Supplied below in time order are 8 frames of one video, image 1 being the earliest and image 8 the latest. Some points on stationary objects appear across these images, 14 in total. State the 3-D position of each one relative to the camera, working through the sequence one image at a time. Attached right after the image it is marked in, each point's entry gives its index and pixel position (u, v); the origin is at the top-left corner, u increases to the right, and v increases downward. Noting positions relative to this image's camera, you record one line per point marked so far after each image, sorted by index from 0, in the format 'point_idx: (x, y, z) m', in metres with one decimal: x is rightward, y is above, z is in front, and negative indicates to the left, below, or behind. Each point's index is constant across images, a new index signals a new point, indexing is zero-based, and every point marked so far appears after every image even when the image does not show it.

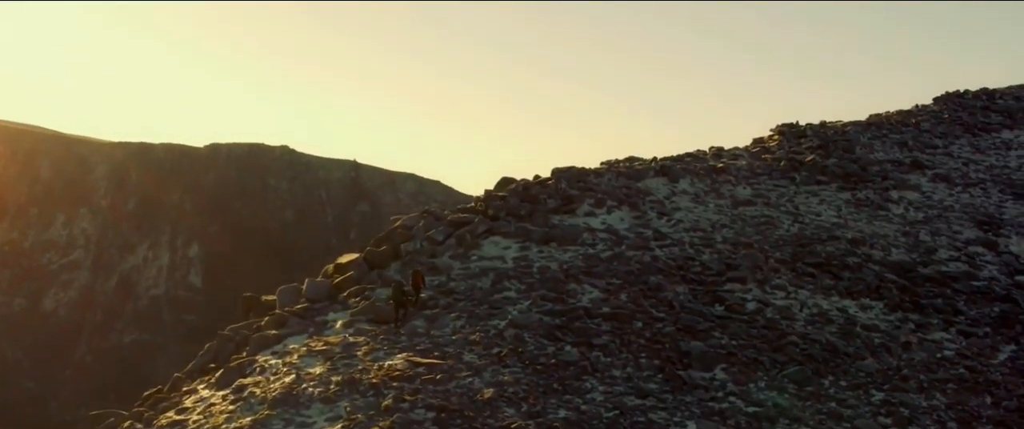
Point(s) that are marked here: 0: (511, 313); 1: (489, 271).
0: (0.0, -1.1, +12.6) m
1: (-0.3, -0.7, +14.2) m
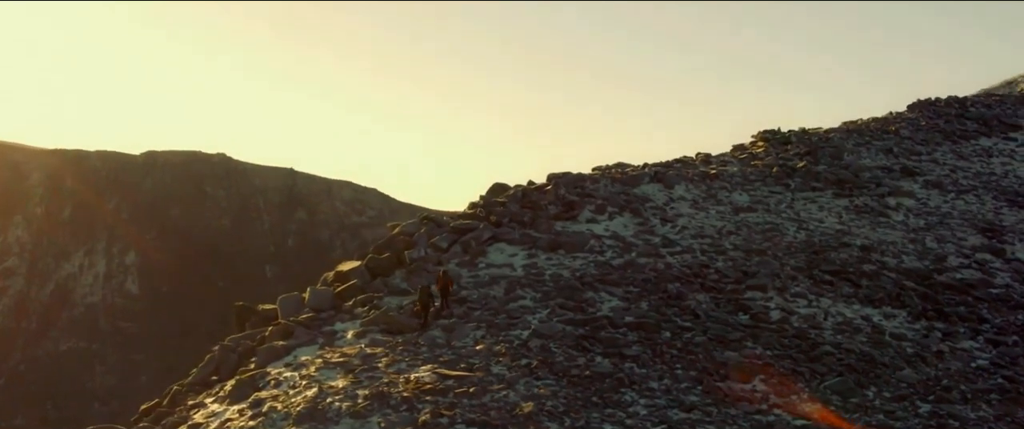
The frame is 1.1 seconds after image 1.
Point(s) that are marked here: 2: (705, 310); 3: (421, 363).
0: (+0.2, -1.1, +12.1) m
1: (-0.1, -0.8, +13.7) m
2: (+2.1, -1.0, +12.5) m
3: (-0.8, -1.4, +10.9) m
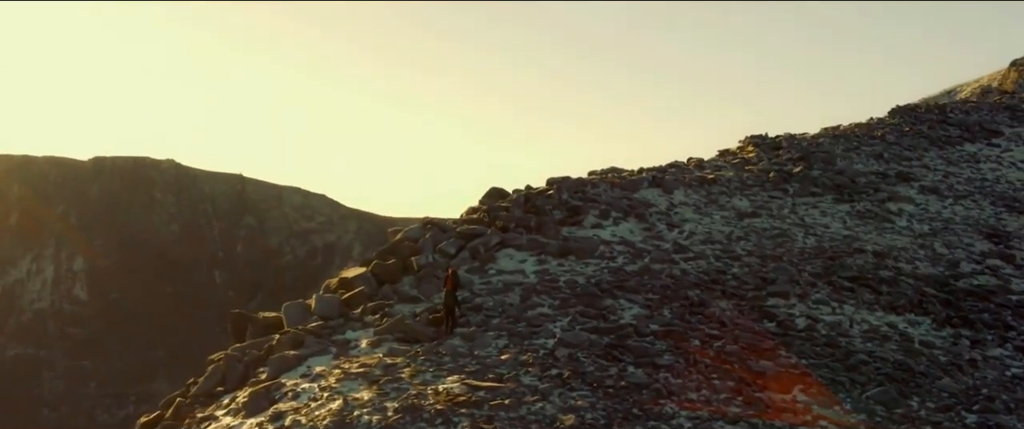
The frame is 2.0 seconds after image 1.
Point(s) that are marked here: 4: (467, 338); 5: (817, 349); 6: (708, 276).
0: (+0.4, -1.2, +11.7) m
1: (0.0, -0.8, +13.3) m
2: (+2.3, -1.1, +12.2) m
3: (-0.6, -1.4, +10.5) m
4: (-0.4, -1.2, +11.5) m
5: (+3.0, -1.3, +11.2) m
6: (+2.3, -0.7, +13.8) m
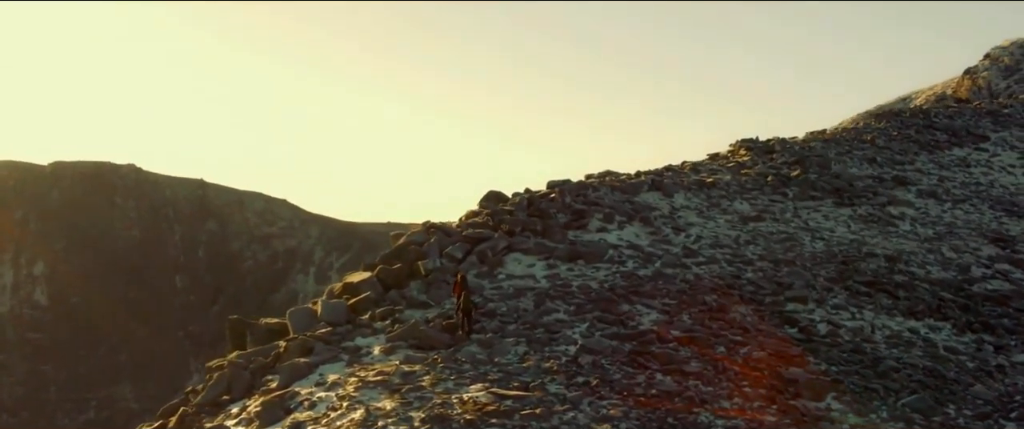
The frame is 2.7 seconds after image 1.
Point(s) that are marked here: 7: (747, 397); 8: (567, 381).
0: (+0.6, -1.2, +11.4) m
1: (+0.2, -0.9, +13.0) m
2: (+2.5, -1.1, +11.9) m
3: (-0.4, -1.5, +10.2) m
4: (-0.3, -1.3, +11.2) m
5: (+3.2, -1.3, +11.0) m
6: (+2.5, -0.8, +13.5) m
7: (+2.0, -1.5, +9.8) m
8: (+0.5, -1.4, +10.0) m
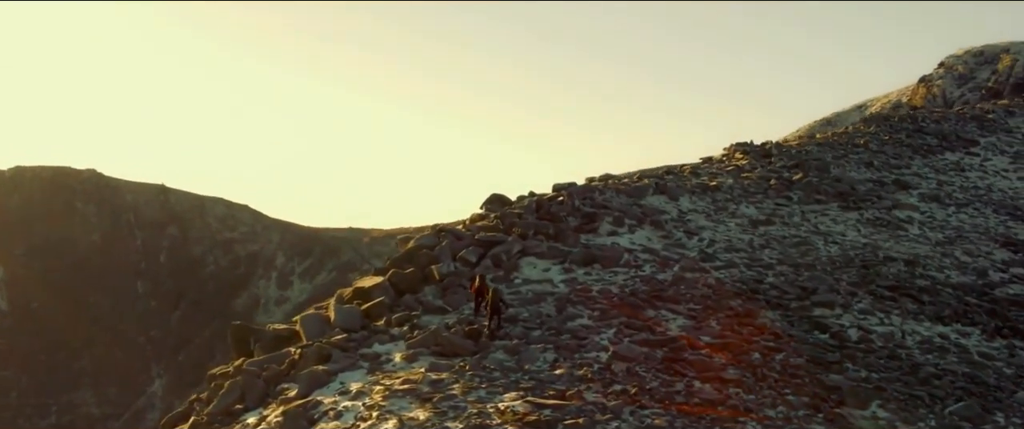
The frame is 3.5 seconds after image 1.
0: (+0.9, -1.2, +11.1) m
1: (+0.4, -0.9, +12.6) m
2: (+2.7, -1.1, +11.6) m
3: (-0.1, -1.5, +9.8) m
4: (0.0, -1.3, +10.8) m
5: (+3.4, -1.4, +10.7) m
6: (+2.7, -0.8, +13.2) m
7: (+2.3, -1.6, +9.5) m
8: (+0.8, -1.5, +9.7) m
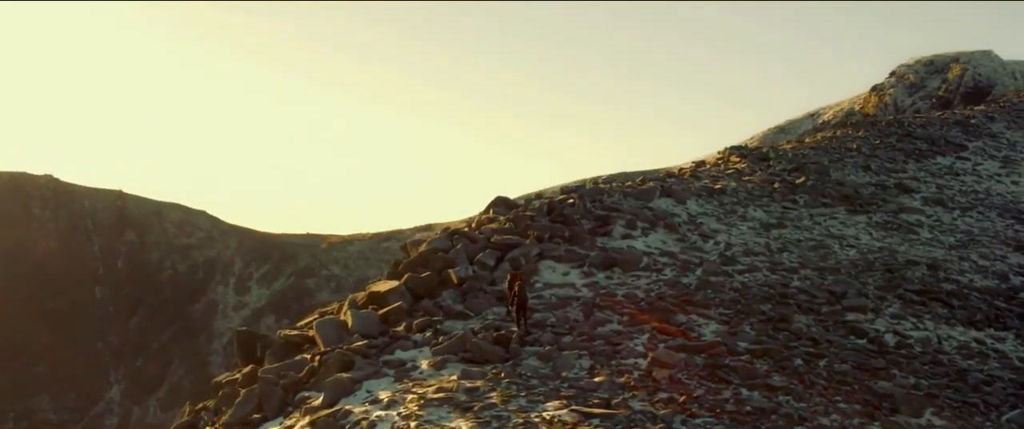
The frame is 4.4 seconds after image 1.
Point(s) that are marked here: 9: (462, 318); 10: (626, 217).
0: (+1.2, -1.2, +10.7) m
1: (+0.6, -0.9, +12.3) m
2: (+3.0, -1.2, +11.3) m
3: (+0.3, -1.5, +9.4) m
4: (+0.3, -1.3, +10.5) m
5: (+3.7, -1.4, +10.4) m
6: (+2.9, -0.8, +12.9) m
7: (+2.6, -1.6, +9.1) m
8: (+1.1, -1.5, +9.3) m
9: (-0.5, -1.1, +12.3) m
10: (+1.6, 0.0, +16.0) m
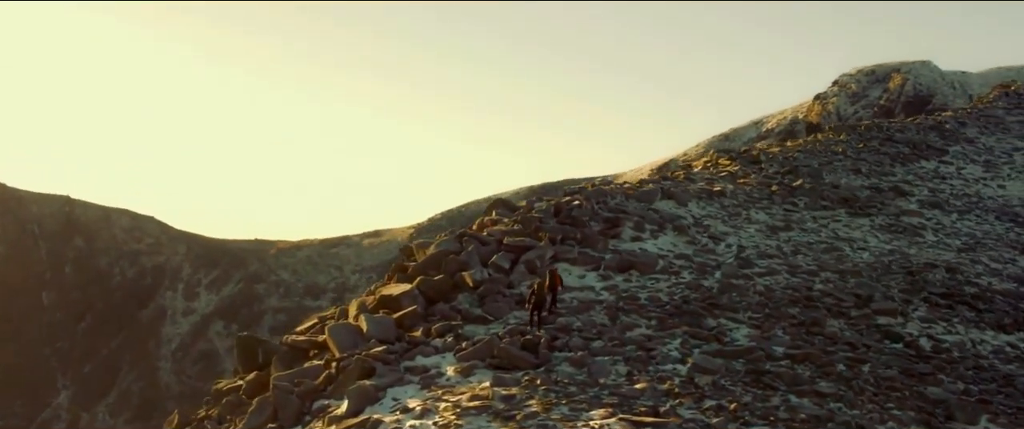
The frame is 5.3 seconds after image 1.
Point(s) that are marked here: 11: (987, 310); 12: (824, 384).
0: (+1.4, -1.2, +10.3) m
1: (+0.9, -0.9, +11.8) m
2: (+3.2, -1.2, +11.0) m
3: (+0.6, -1.5, +9.0) m
4: (+0.6, -1.3, +10.0) m
5: (+4.0, -1.4, +10.1) m
6: (+3.1, -0.8, +12.6) m
7: (+3.0, -1.6, +8.8) m
8: (+1.4, -1.5, +8.9) m
9: (-0.3, -1.1, +11.9) m
10: (+1.7, -0.1, +15.6) m
11: (+5.2, -1.0, +12.7) m
12: (+2.6, -1.4, +9.5) m
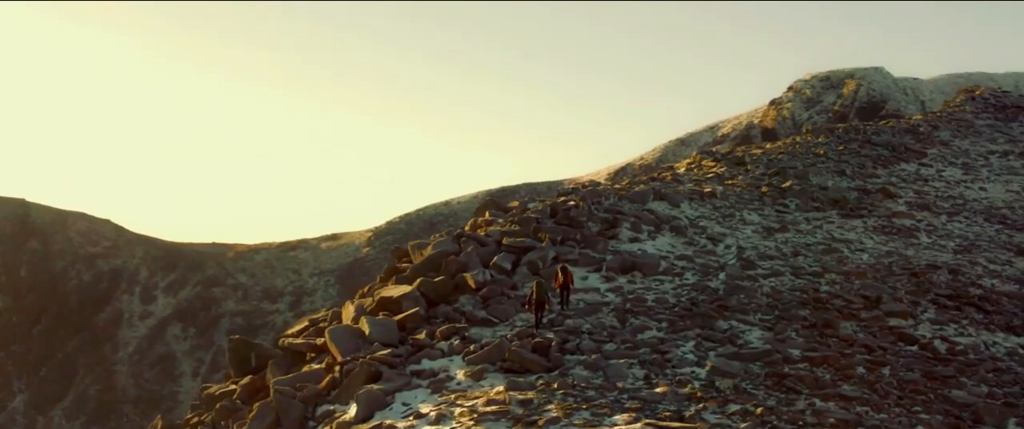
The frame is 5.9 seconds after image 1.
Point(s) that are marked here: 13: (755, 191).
0: (+1.5, -1.2, +10.1) m
1: (+0.9, -0.9, +11.6) m
2: (+3.3, -1.2, +10.8) m
3: (+0.7, -1.5, +8.7) m
4: (+0.7, -1.3, +9.7) m
5: (+4.1, -1.4, +9.9) m
6: (+3.1, -0.8, +12.4) m
7: (+3.1, -1.6, +8.6) m
8: (+1.6, -1.5, +8.7) m
9: (-0.3, -1.1, +11.6) m
10: (+1.6, -0.1, +15.3) m
11: (+5.2, -1.1, +12.6) m
12: (+2.7, -1.4, +9.3) m
13: (+4.2, +0.4, +19.9) m
